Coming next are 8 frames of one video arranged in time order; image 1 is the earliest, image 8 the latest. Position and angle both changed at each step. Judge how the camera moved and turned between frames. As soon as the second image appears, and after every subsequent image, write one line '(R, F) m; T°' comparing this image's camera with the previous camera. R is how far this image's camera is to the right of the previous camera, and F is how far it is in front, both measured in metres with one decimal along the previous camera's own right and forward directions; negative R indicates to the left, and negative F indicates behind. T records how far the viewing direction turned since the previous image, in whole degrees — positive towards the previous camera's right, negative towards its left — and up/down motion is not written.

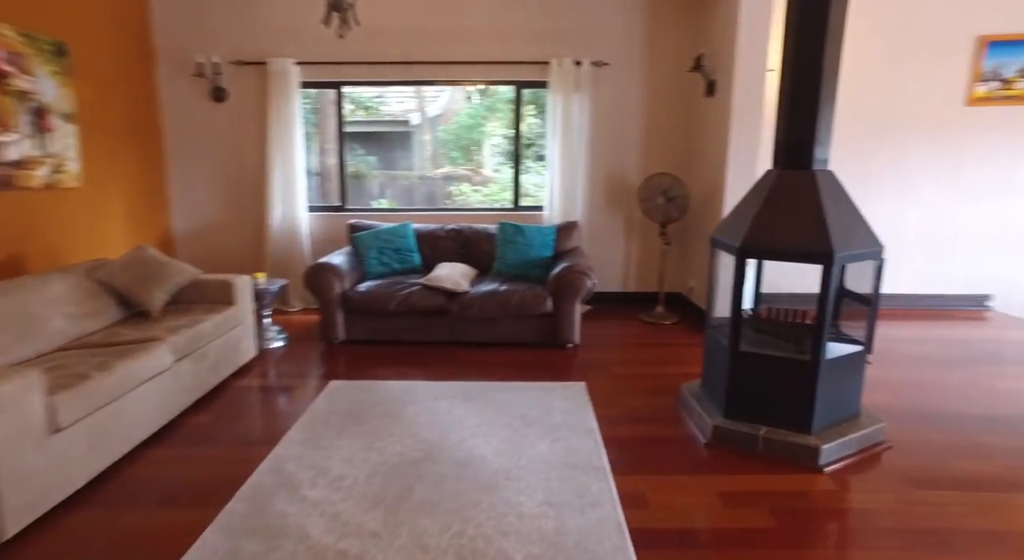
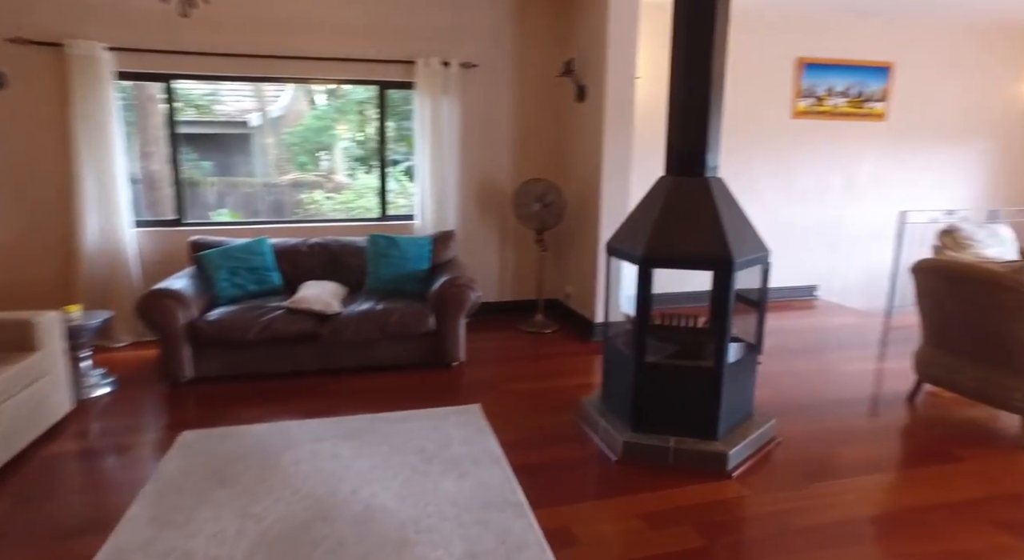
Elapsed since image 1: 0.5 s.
(+0.2, +0.4) m; +6°
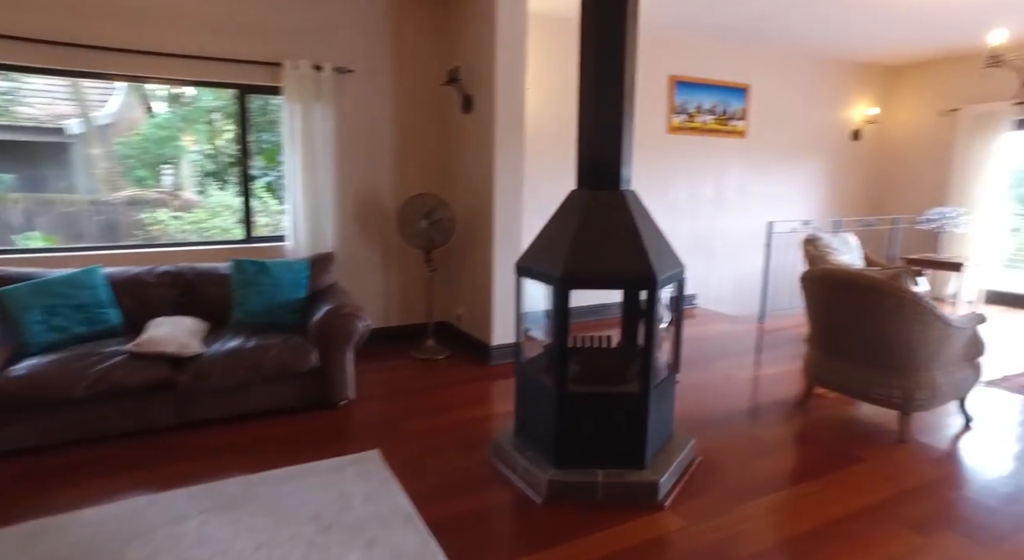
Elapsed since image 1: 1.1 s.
(-0.1, +0.3) m; +13°
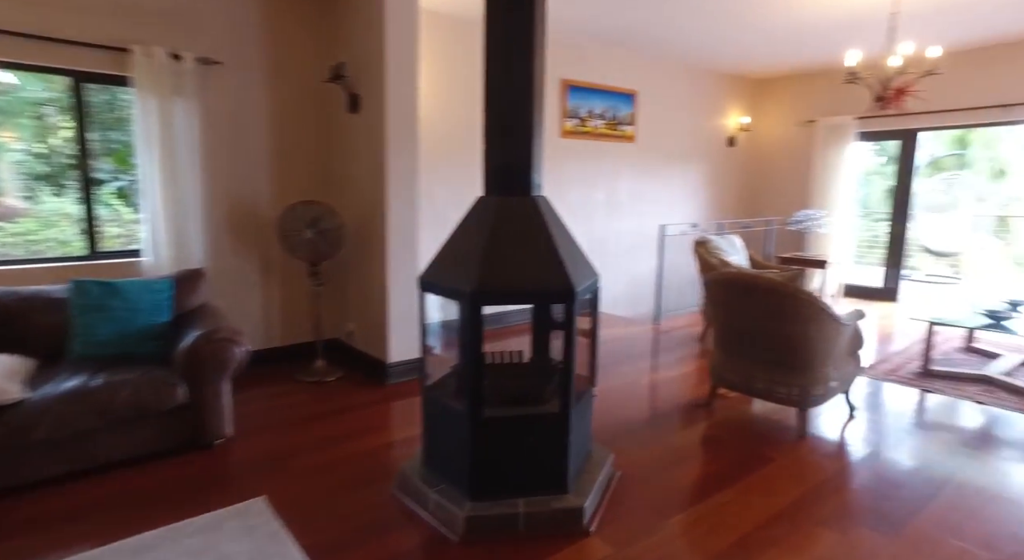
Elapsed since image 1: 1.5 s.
(0.0, +0.2) m; +11°
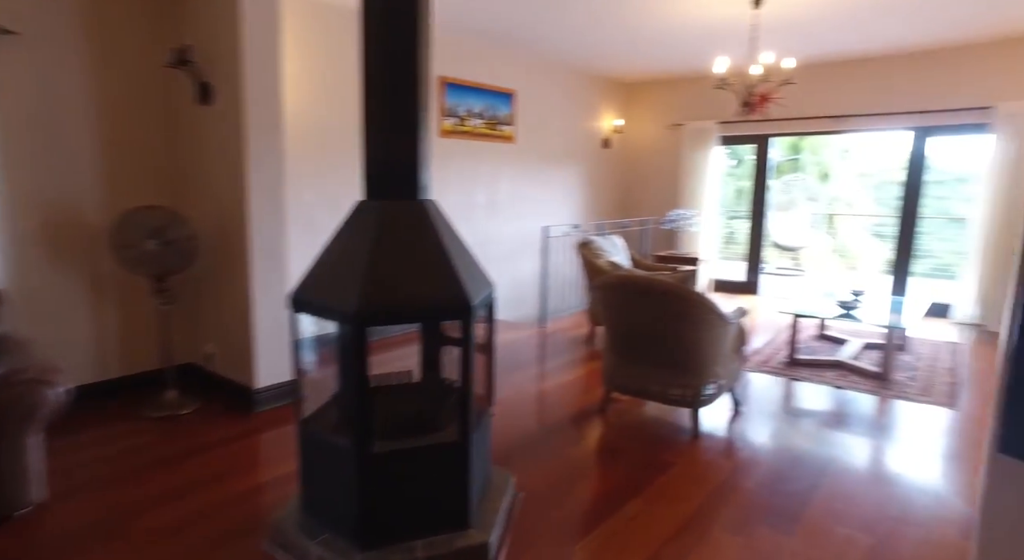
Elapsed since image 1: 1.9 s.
(0.0, +0.2) m; +12°
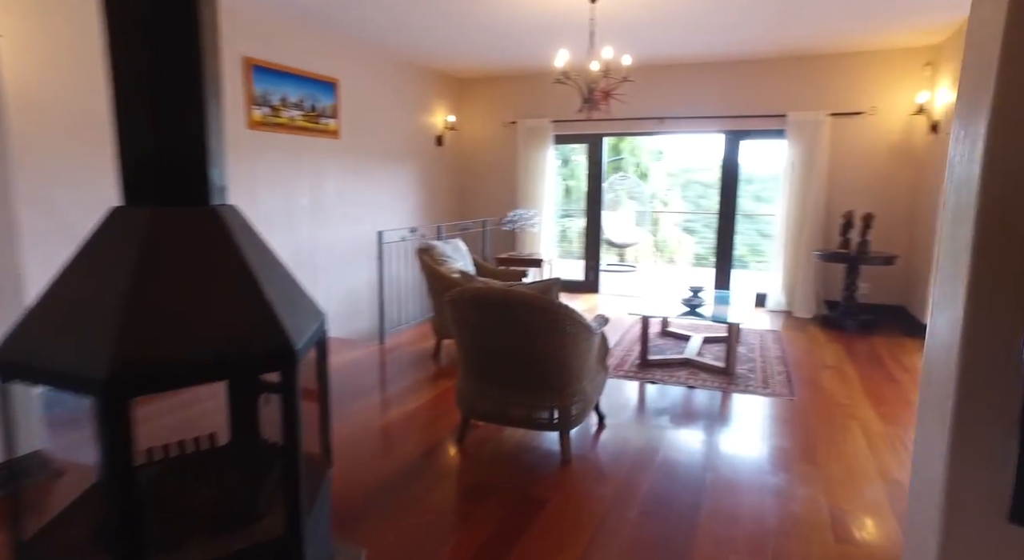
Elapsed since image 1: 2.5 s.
(0.0, +0.4) m; +17°
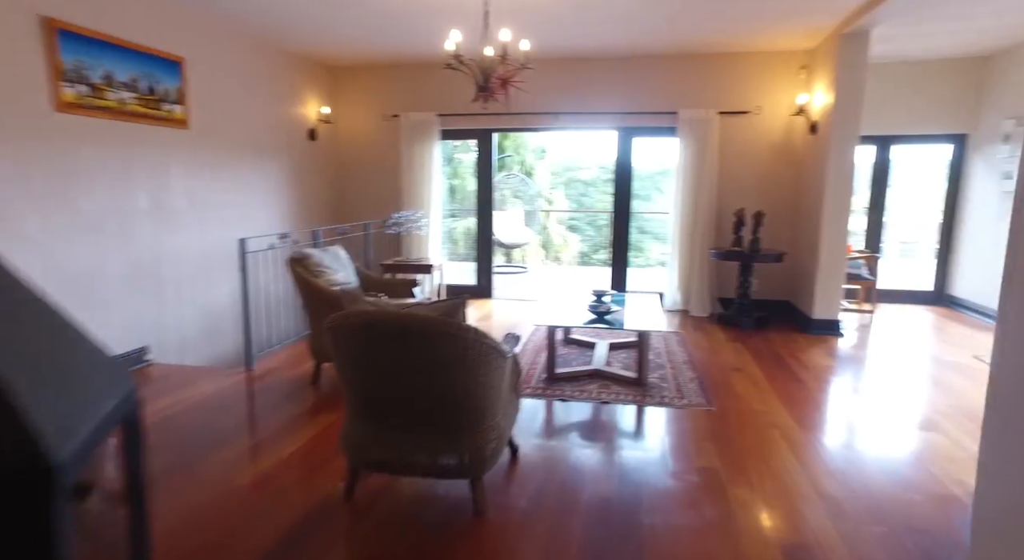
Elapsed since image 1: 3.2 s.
(0.0, +0.4) m; +12°
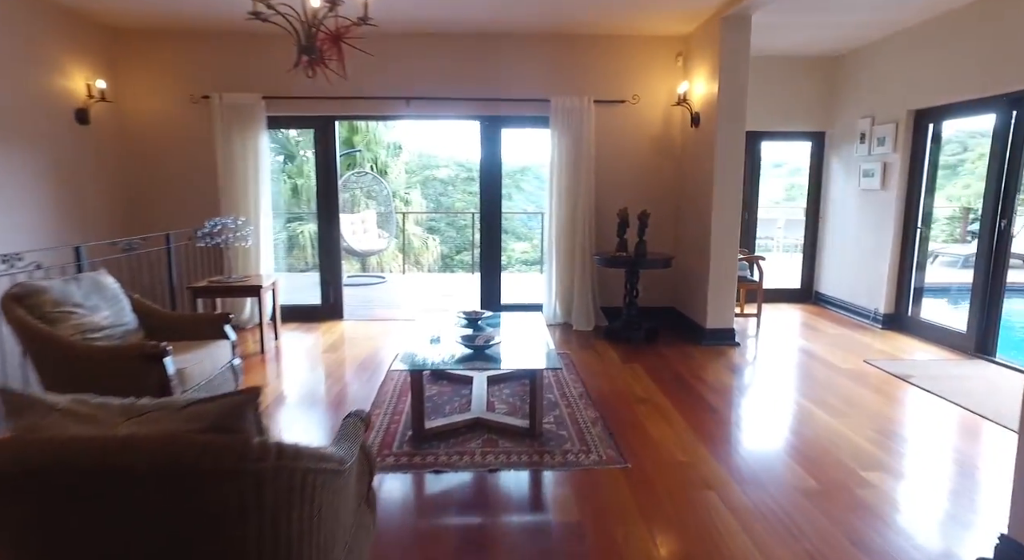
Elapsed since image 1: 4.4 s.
(+0.1, +0.8) m; +14°
